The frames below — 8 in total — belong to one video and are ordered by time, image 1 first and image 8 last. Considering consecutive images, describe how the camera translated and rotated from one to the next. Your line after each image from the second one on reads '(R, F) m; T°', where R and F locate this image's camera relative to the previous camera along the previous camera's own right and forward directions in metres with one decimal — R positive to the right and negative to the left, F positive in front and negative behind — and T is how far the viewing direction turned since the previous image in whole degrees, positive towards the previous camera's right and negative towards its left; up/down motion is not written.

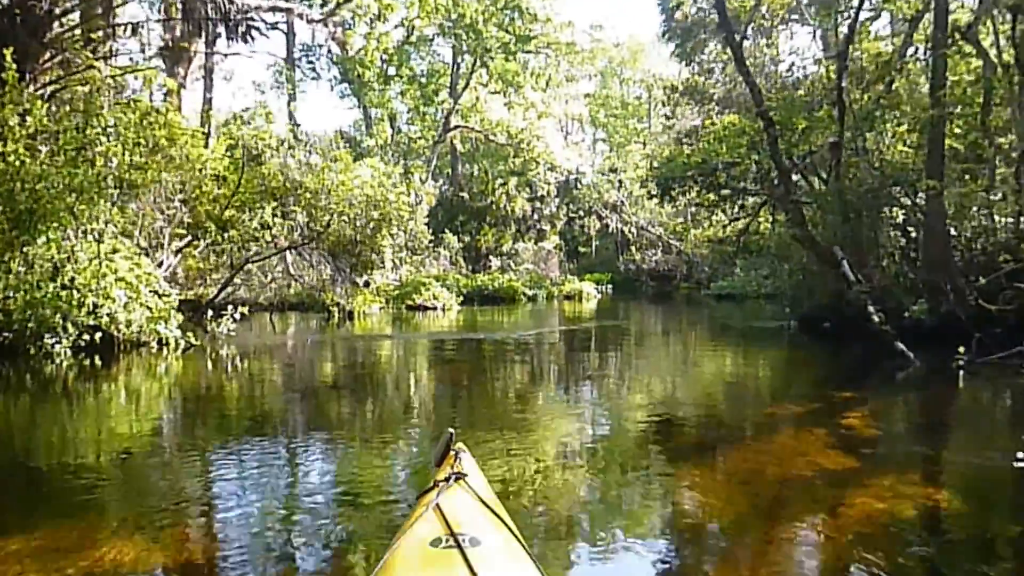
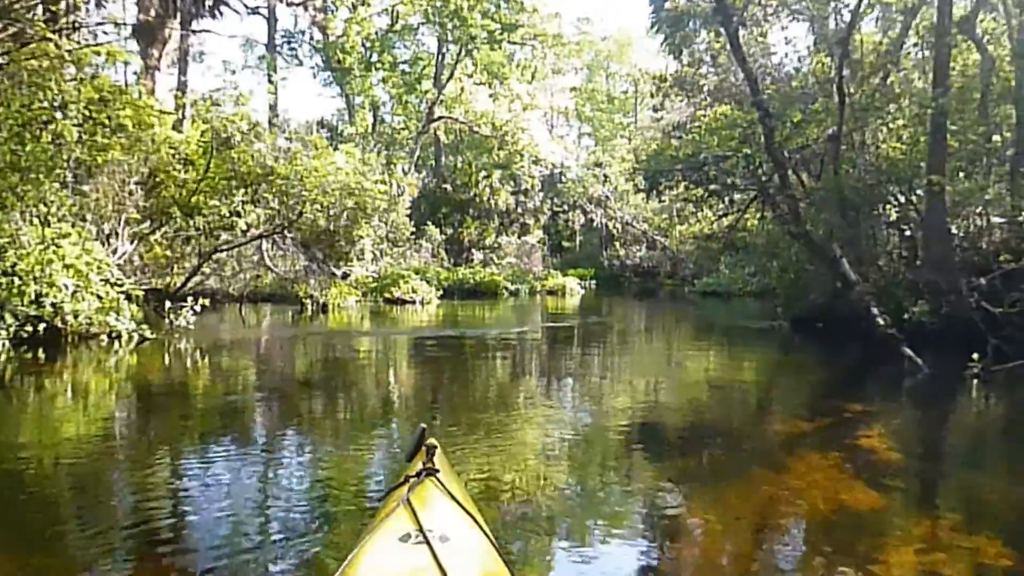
(0.0, +0.4) m; +1°
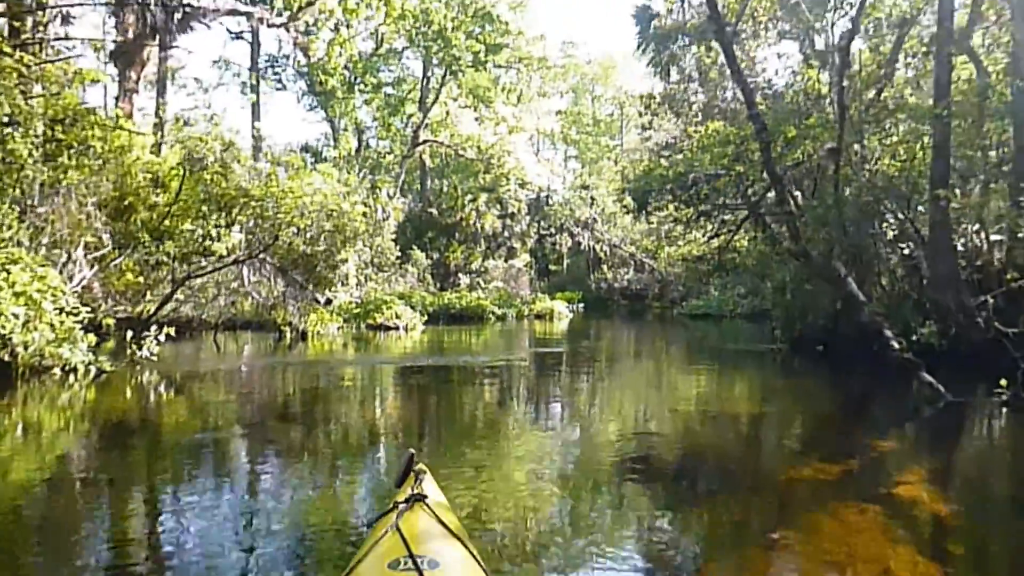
(0.0, +0.4) m; +1°
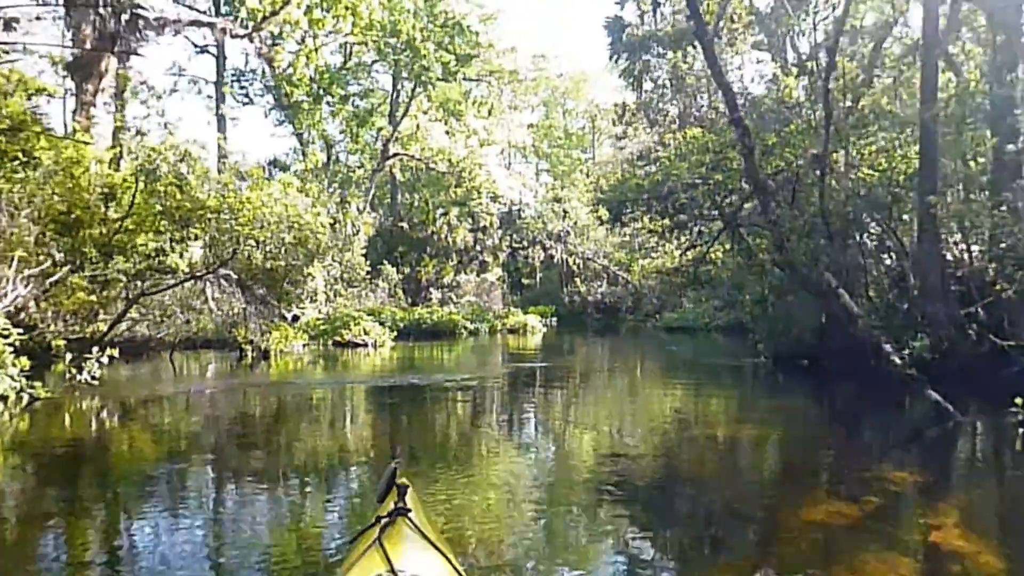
(0.0, +0.4) m; +2°
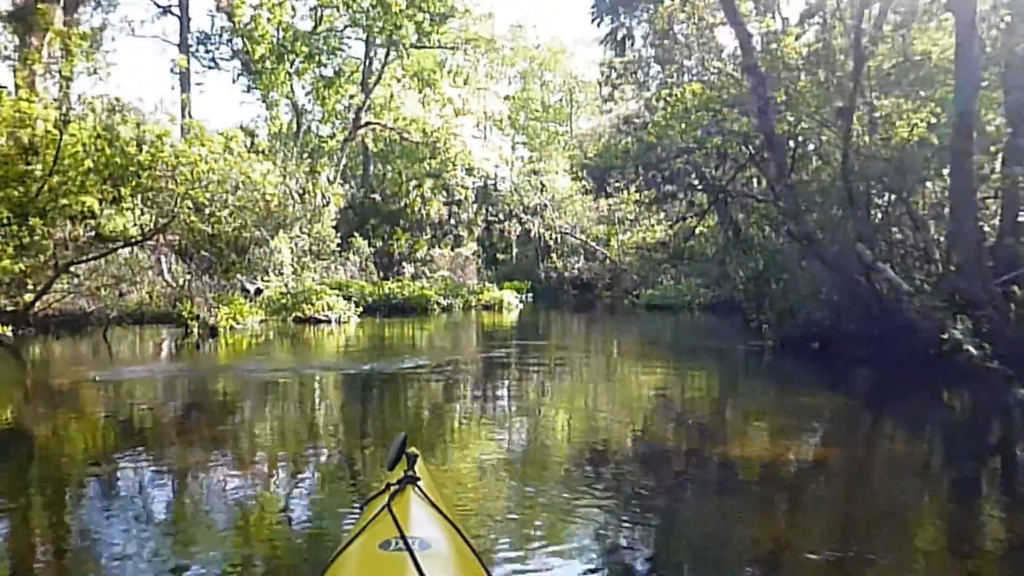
(0.0, +0.9) m; +2°
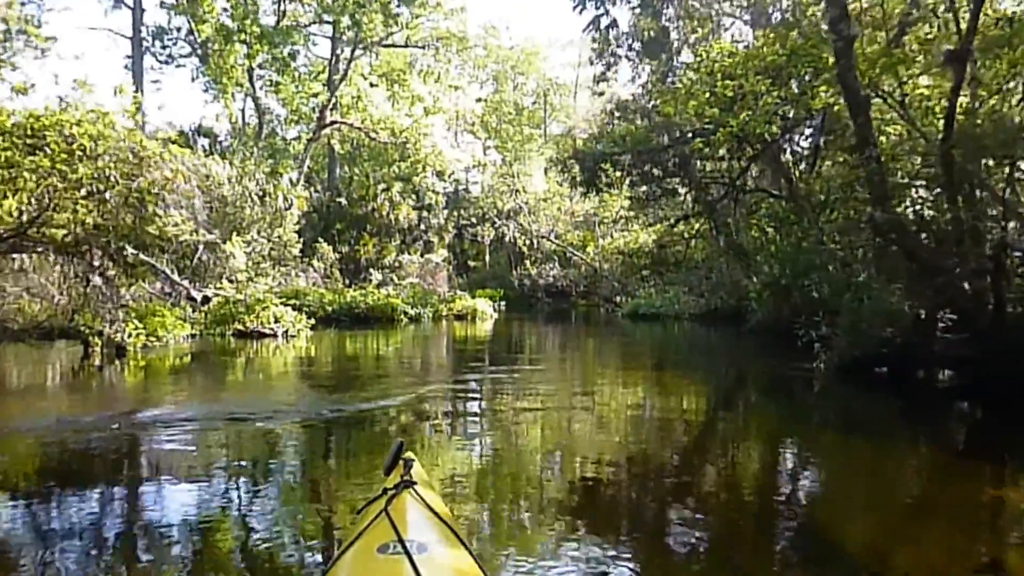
(-0.1, +1.6) m; +2°
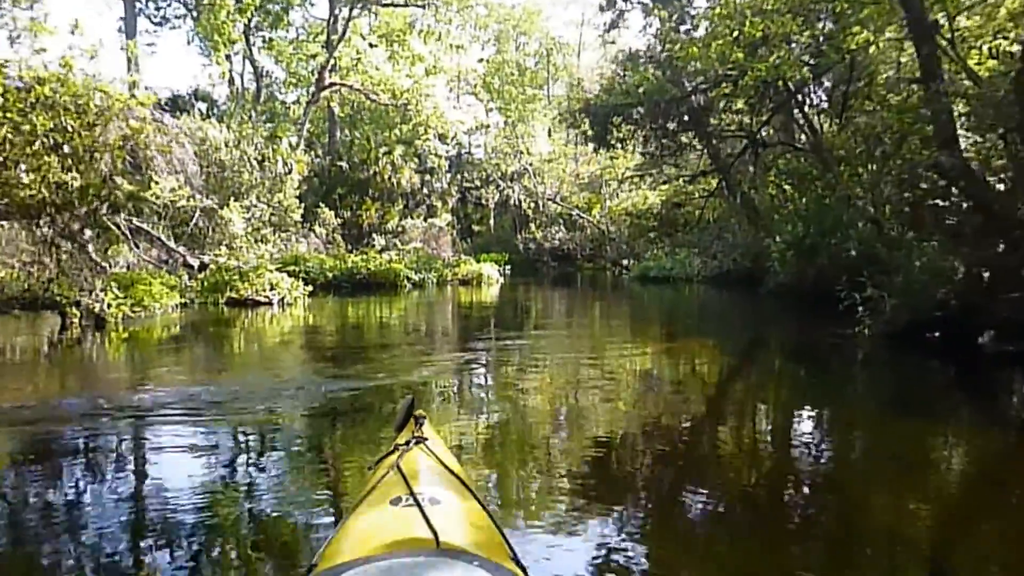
(0.0, +0.5) m; 0°
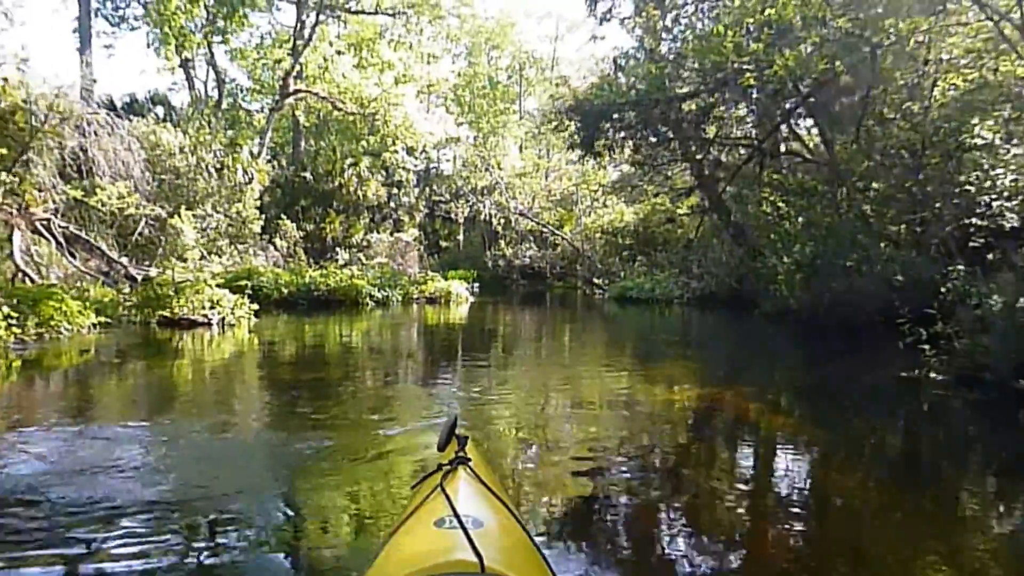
(-0.1, +1.1) m; +2°
